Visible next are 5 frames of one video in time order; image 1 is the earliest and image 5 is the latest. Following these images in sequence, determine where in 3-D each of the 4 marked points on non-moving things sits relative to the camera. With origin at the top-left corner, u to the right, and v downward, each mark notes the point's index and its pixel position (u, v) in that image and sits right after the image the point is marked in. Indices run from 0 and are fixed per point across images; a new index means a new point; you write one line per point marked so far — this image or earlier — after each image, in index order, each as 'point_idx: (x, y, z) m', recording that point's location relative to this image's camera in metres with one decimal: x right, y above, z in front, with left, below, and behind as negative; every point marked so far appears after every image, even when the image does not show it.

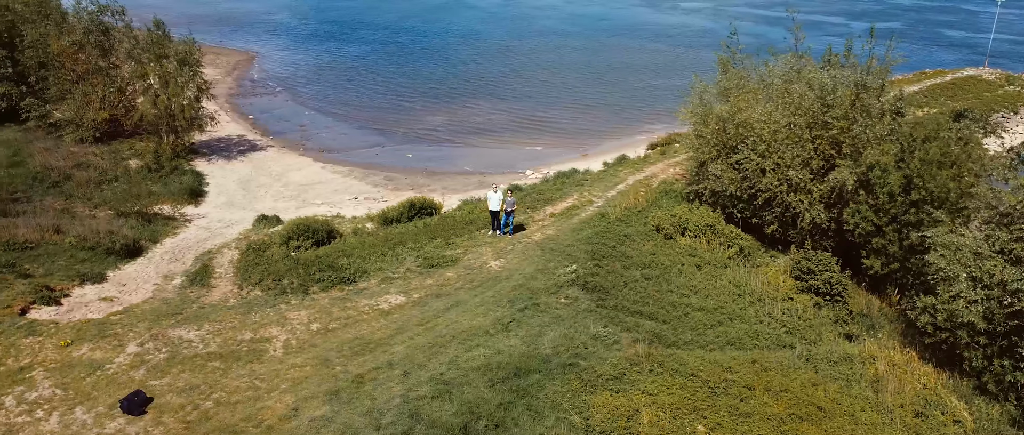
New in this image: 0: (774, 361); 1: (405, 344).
0: (+5.0, -2.7, +15.3) m
1: (-2.1, -2.4, +15.1) m
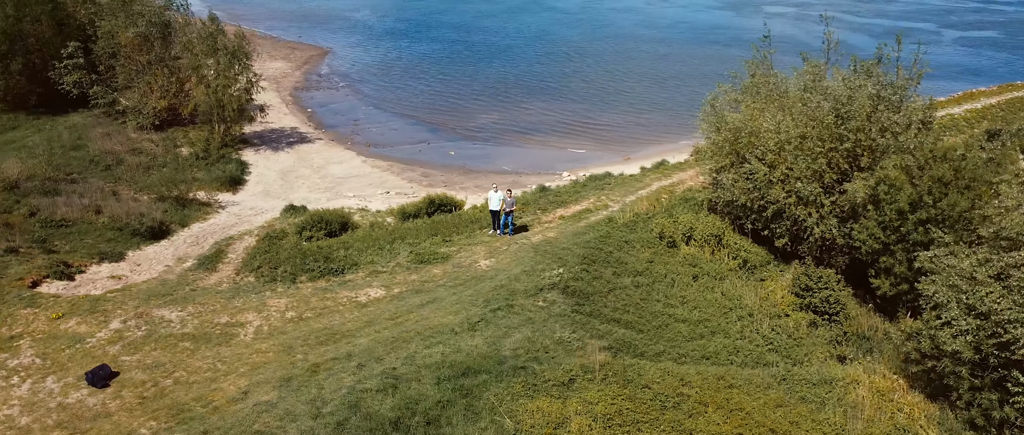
0: (+4.3, -3.0, +14.7) m
1: (-2.8, -2.3, +15.3) m
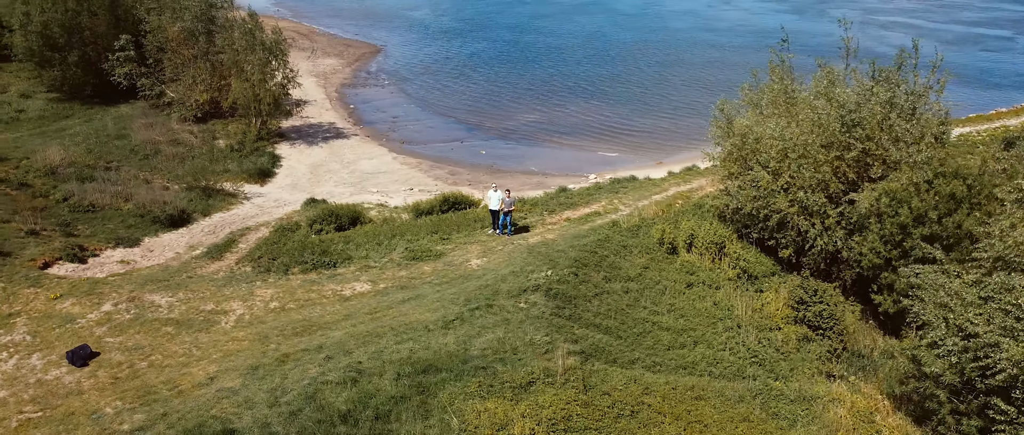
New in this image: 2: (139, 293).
0: (+3.7, -3.1, +14.3) m
1: (-3.3, -2.2, +15.5) m
2: (-7.9, -1.6, +16.8) m
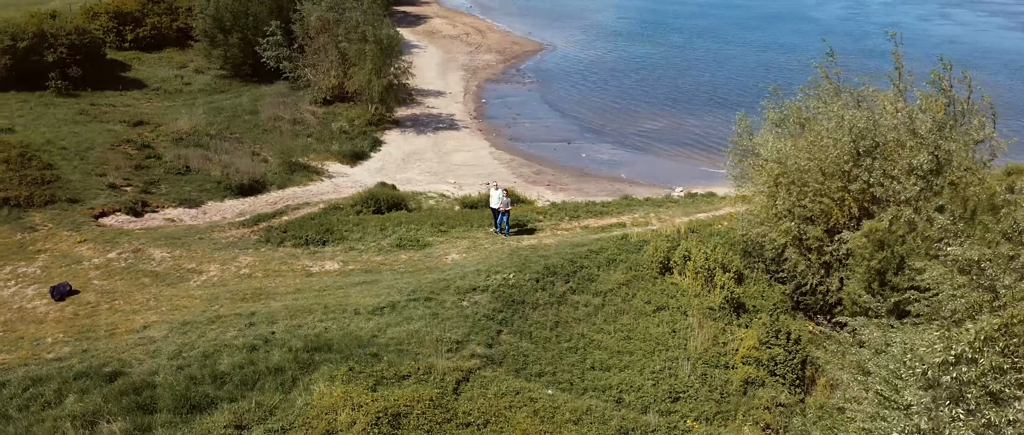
0: (+1.6, -3.4, +13.5) m
1: (-4.7, -1.7, +16.4) m
2: (-8.6, -0.7, +18.9) m
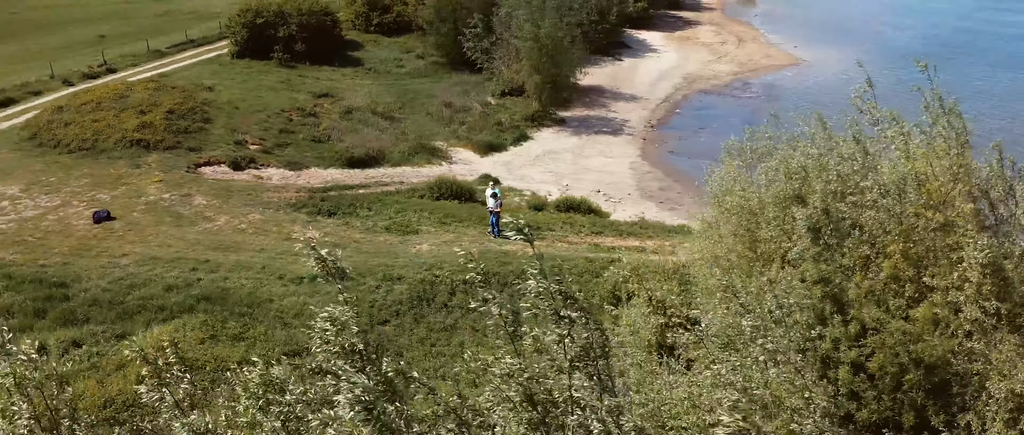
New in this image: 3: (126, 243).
0: (-1.9, -3.4, +13.1) m
1: (-6.2, -0.9, +18.2) m
2: (-8.6, +0.7, +22.1) m
3: (-9.1, -0.6, +18.8) m
